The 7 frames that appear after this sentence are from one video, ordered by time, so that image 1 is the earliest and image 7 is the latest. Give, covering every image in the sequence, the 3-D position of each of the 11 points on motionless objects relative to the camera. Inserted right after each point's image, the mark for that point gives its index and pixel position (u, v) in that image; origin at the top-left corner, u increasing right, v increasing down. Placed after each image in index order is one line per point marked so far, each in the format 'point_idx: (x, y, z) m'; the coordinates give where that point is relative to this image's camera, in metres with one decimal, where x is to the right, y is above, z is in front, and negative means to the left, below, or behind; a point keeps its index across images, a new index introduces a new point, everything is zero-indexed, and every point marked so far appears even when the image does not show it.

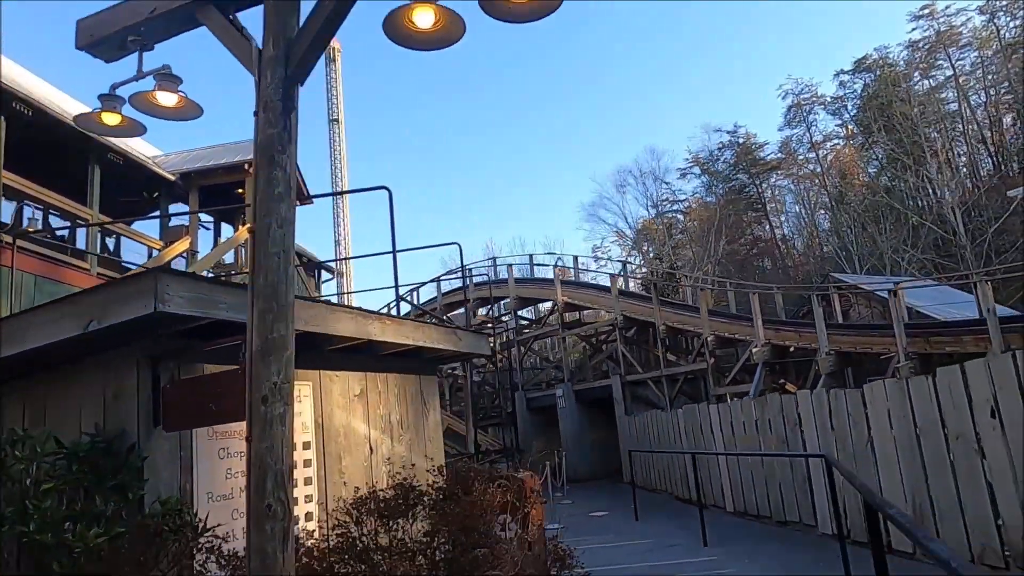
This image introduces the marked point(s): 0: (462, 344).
0: (-0.3, -0.3, +3.7) m
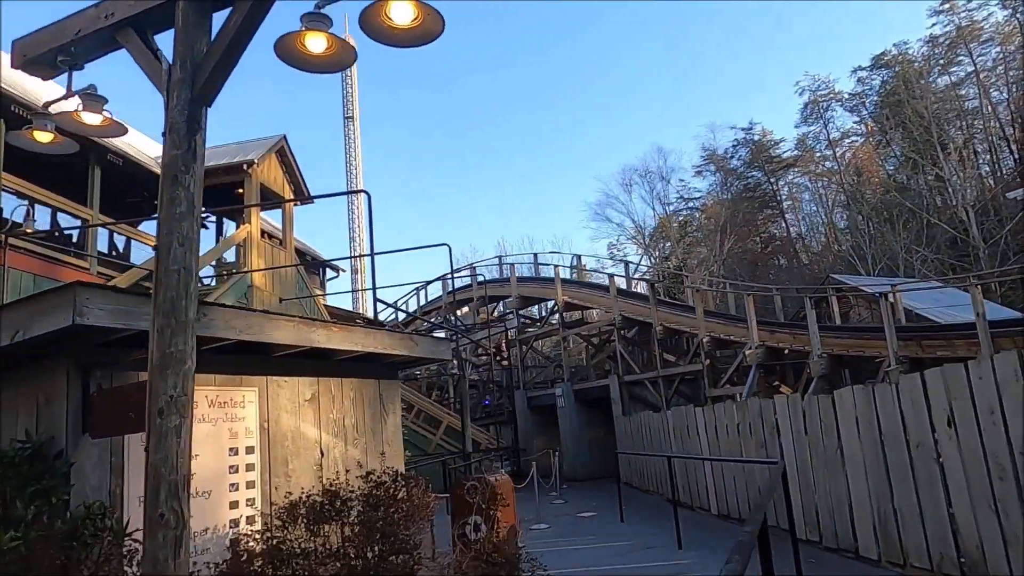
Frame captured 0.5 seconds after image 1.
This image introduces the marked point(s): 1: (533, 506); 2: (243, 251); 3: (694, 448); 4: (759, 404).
0: (-0.5, -0.3, +3.7) m
1: (+0.3, -2.9, +9.0) m
2: (-4.0, +0.6, +10.2) m
3: (+2.0, -1.7, +7.4) m
4: (+2.1, -1.0, +6.0) m
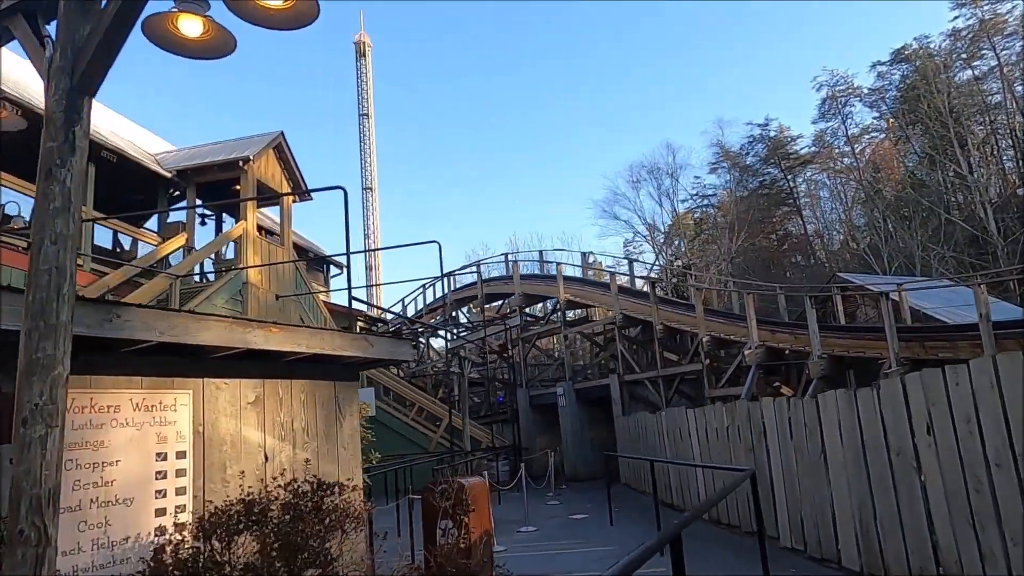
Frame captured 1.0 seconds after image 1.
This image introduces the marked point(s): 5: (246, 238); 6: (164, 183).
0: (-0.8, -0.3, +3.6) m
1: (+0.2, -2.9, +8.9) m
2: (-4.0, +0.6, +10.1) m
3: (+1.8, -1.7, +7.2) m
4: (+2.0, -1.0, +5.8) m
5: (-4.0, +0.8, +10.2) m
6: (-5.2, +1.6, +10.3) m
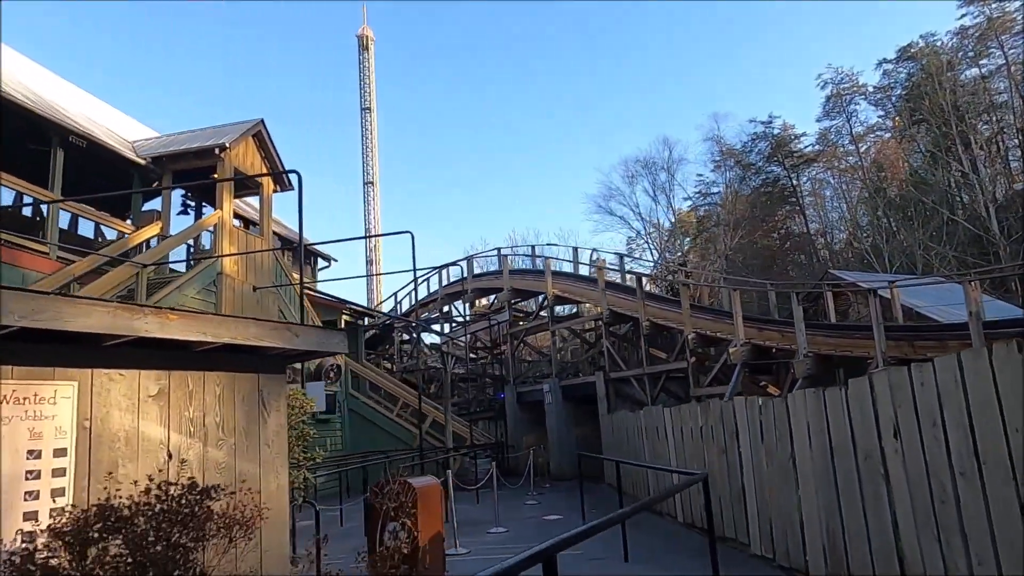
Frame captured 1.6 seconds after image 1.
0: (-1.1, -0.3, +3.4) m
1: (-0.1, -2.8, +8.6) m
2: (-4.3, +0.8, +9.9) m
3: (+1.5, -1.7, +7.0) m
4: (+1.7, -0.9, +5.5) m
5: (-4.3, +0.9, +10.0) m
6: (-5.5, +1.7, +10.1) m
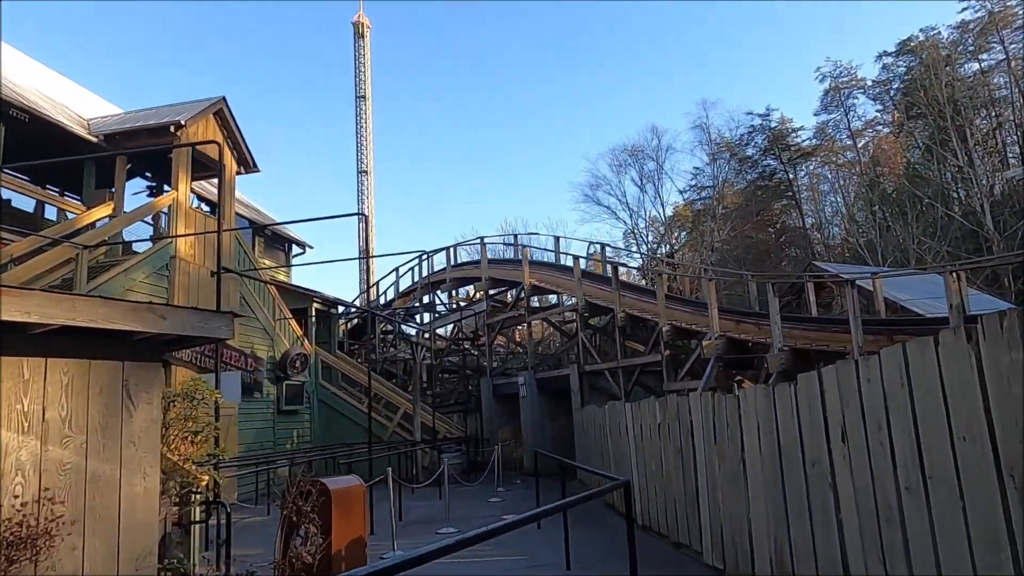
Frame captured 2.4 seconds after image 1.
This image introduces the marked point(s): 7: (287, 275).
0: (-1.5, -0.2, +3.0) m
1: (-0.6, -2.6, +8.2) m
2: (-4.7, +1.0, +9.5) m
3: (+1.1, -1.5, +6.6) m
4: (+1.2, -0.8, +5.1) m
5: (-4.7, +1.1, +9.6) m
6: (-5.9, +1.9, +9.6) m
7: (-4.9, +0.3, +15.1) m
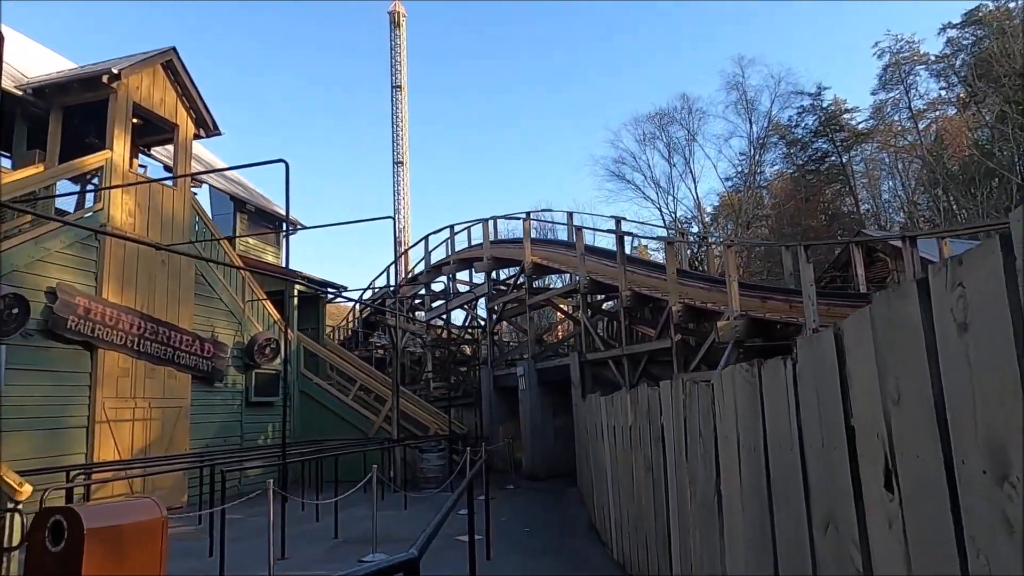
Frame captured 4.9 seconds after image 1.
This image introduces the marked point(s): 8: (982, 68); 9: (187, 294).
0: (-2.2, +0.1, +1.6) m
1: (-0.9, -2.3, +6.8) m
2: (-5.0, +1.3, +8.3) m
3: (+0.6, -1.2, +5.0) m
4: (+0.7, -0.5, +3.6) m
5: (-4.9, +1.4, +8.4) m
6: (-6.1, +2.3, +8.5) m
7: (-4.8, +0.6, +13.9) m
8: (+13.9, +6.8, +20.3) m
9: (-4.4, -0.1, +9.4) m
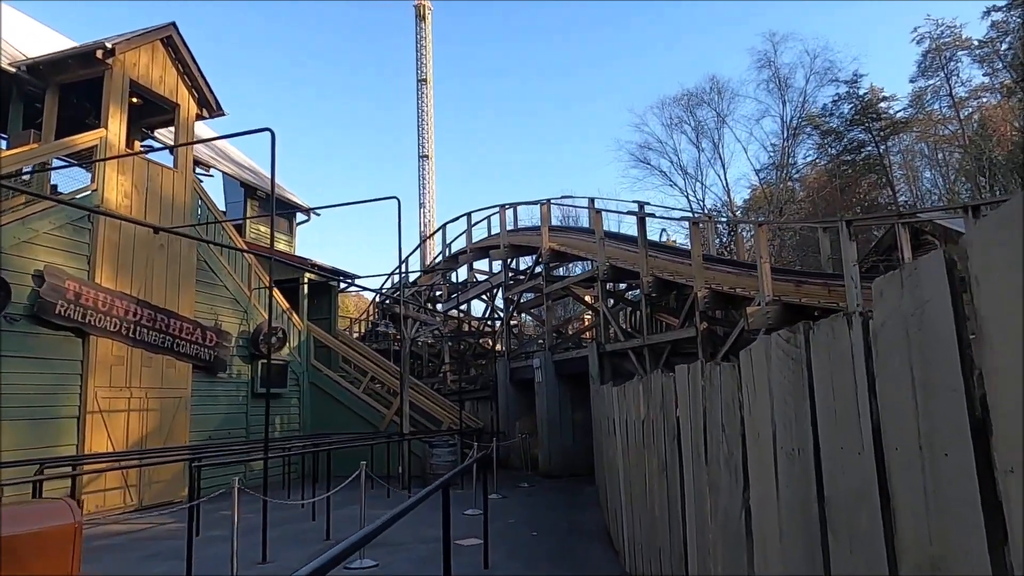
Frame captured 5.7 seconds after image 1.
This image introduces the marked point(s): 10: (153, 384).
0: (-2.3, +0.3, +1.1) m
1: (-0.8, -2.2, +6.3) m
2: (-4.8, +1.5, +7.9) m
3: (+0.7, -1.1, +4.4) m
4: (+0.7, -0.4, +3.0) m
5: (-4.7, +1.6, +8.0) m
6: (-6.0, +2.5, +8.2) m
7: (-4.4, +0.9, +13.5) m
8: (+14.5, +7.1, +19.2) m
9: (-4.3, +0.1, +9.0) m
10: (-4.4, -1.2, +8.3) m
